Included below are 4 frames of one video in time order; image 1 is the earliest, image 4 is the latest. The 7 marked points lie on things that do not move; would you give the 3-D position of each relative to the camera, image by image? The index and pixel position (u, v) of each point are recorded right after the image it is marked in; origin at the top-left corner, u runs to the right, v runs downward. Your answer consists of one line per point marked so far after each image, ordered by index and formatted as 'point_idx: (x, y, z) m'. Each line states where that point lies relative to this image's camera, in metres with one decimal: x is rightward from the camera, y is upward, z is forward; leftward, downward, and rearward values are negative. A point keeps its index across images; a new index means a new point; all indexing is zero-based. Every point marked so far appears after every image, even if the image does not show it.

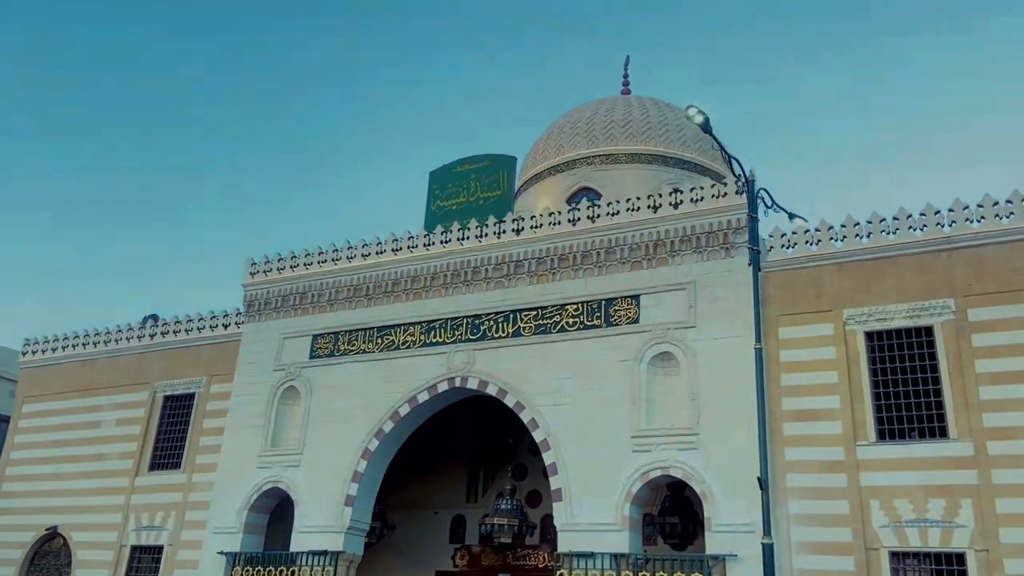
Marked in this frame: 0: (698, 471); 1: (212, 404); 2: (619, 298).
0: (+2.0, -2.0, +9.3) m
1: (-4.7, -1.8, +13.5) m
2: (+1.3, -0.1, +10.6) m
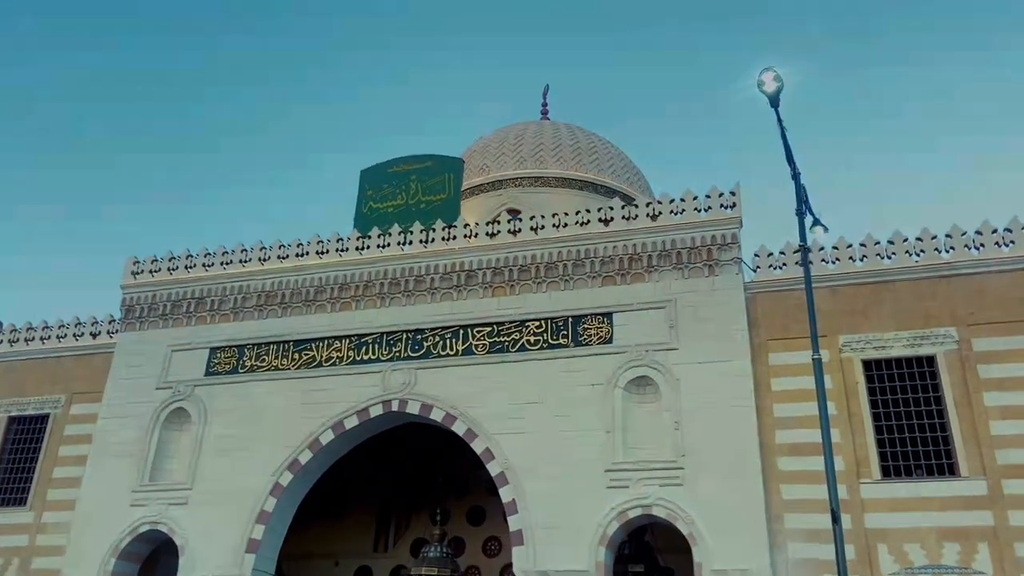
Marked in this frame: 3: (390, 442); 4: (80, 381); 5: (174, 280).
0: (+1.6, -2.1, +8.2) m
1: (-5.7, -1.8, +11.1) m
2: (+0.8, -0.3, +9.5) m
3: (-1.6, -2.1, +11.6) m
4: (-5.7, -1.2, +11.4) m
5: (-4.4, +0.1, +11.2) m
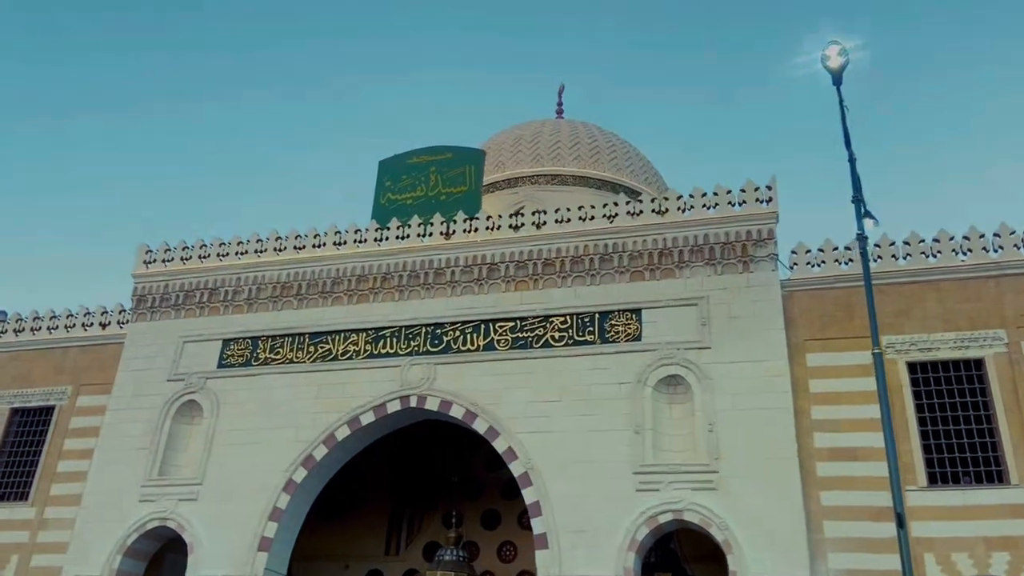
0: (+1.9, -2.1, +7.8) m
1: (-5.4, -1.7, +10.8) m
2: (+1.1, -0.3, +9.1) m
3: (-1.4, -2.0, +11.2) m
4: (-5.4, -1.1, +11.0) m
5: (-4.1, +0.2, +10.8) m
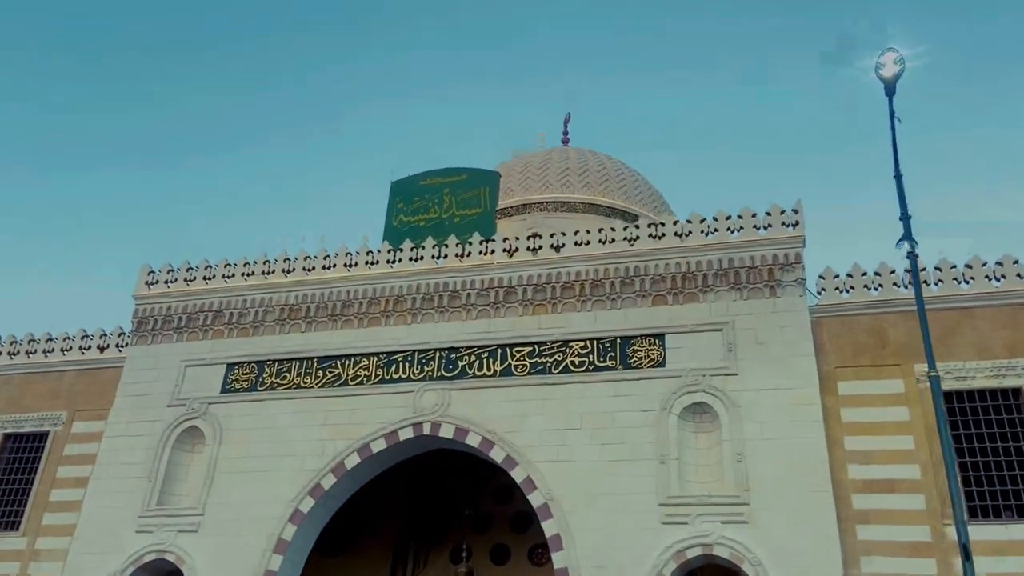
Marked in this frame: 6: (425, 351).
0: (+2.1, -2.3, +7.5) m
1: (-5.3, -1.9, +10.3) m
2: (+1.3, -0.5, +8.8) m
3: (-1.2, -2.3, +10.8) m
4: (-5.3, -1.3, +10.6) m
5: (-3.9, 0.0, +10.5) m
6: (-0.9, -0.7, +9.4) m
